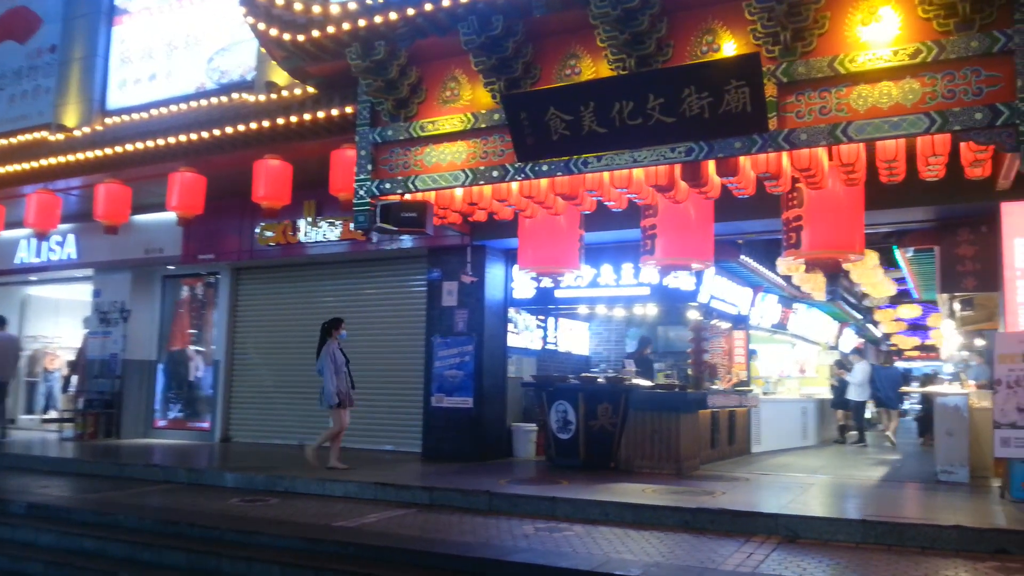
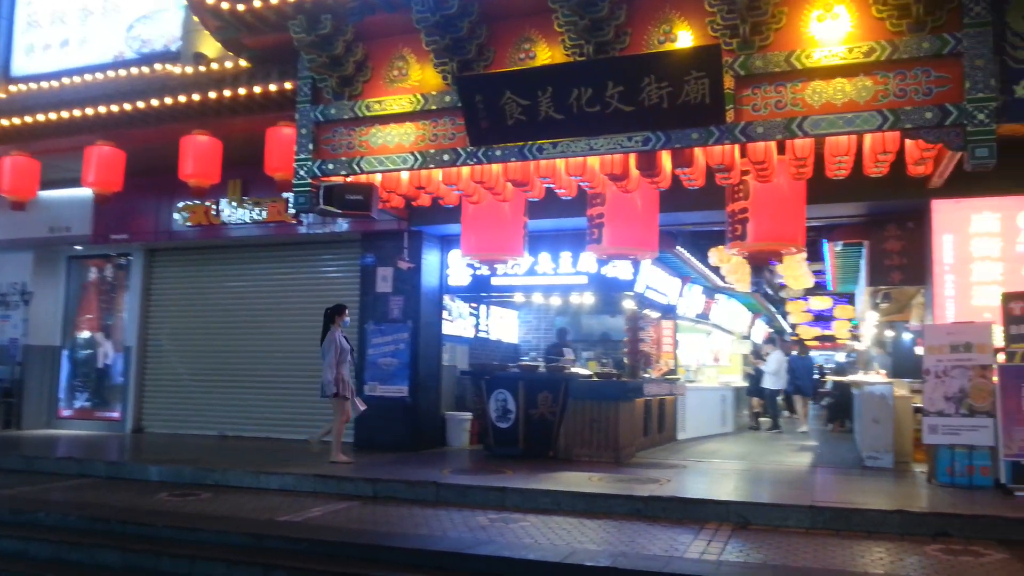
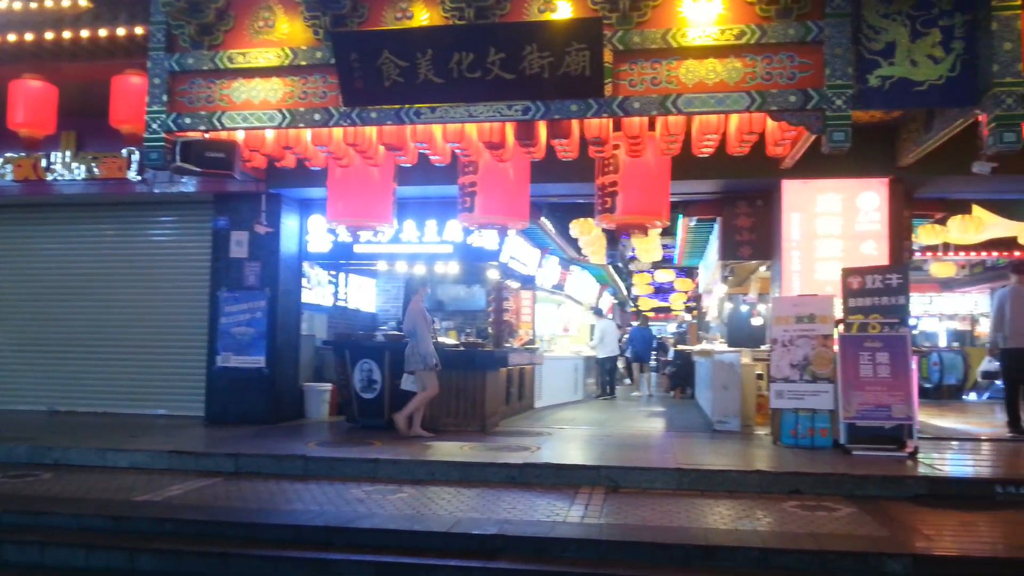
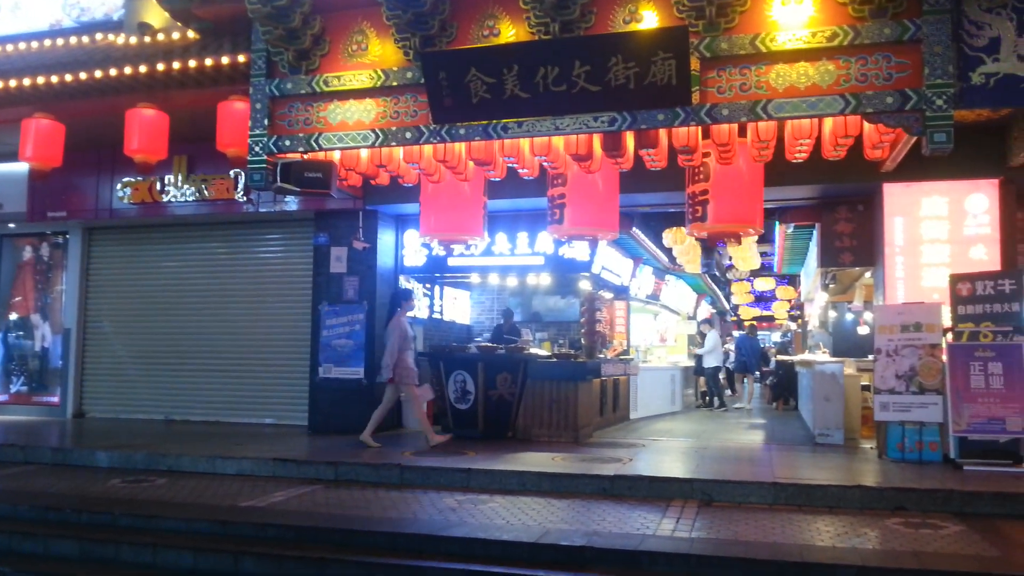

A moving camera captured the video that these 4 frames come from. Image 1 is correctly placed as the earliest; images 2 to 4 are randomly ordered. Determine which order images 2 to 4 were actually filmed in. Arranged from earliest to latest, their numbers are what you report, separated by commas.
2, 4, 3
